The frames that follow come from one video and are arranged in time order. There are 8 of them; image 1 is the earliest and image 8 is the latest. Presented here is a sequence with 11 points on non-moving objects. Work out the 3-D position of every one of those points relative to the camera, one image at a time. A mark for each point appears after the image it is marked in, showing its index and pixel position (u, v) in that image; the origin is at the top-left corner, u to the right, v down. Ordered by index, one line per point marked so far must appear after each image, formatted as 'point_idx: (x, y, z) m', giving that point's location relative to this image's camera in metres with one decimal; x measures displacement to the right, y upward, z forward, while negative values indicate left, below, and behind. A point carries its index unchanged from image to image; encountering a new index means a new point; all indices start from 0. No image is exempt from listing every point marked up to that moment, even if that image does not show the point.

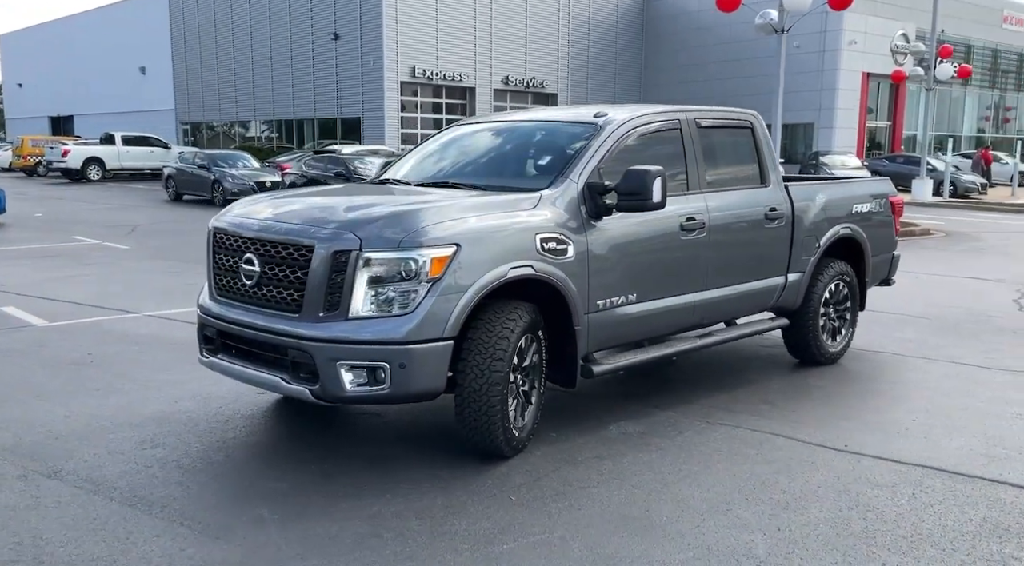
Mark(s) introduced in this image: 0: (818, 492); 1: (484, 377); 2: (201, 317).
0: (+1.5, -1.0, +4.3) m
1: (-0.1, -0.5, +4.4) m
2: (-1.8, -0.2, +5.0) m
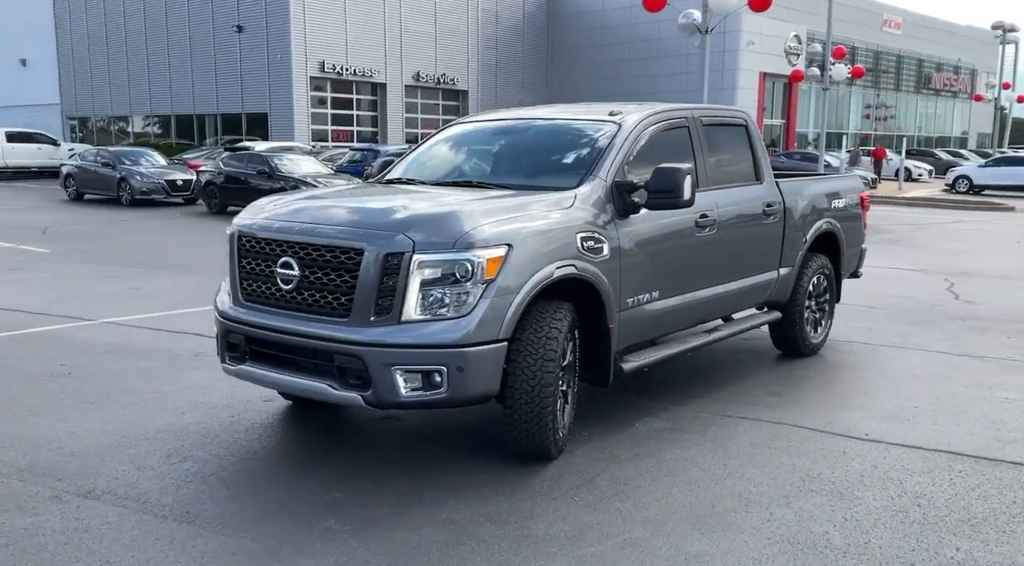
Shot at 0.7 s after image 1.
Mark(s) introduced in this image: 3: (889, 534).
0: (+1.8, -1.0, +4.5) m
1: (+0.1, -0.5, +4.3) m
2: (-1.6, -0.2, +4.8) m
3: (+1.7, -1.1, +3.8) m
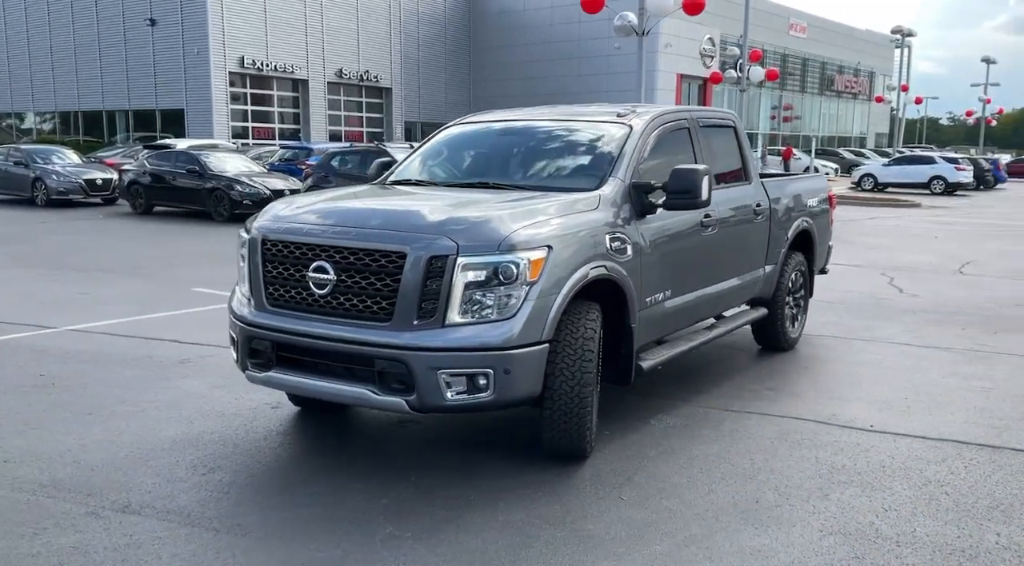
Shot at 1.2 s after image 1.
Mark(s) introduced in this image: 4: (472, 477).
0: (+2.0, -1.0, +4.6) m
1: (+0.3, -0.5, +4.4) m
2: (-1.4, -0.2, +4.7) m
3: (+1.9, -1.1, +4.0) m
4: (-0.2, -1.0, +4.5) m
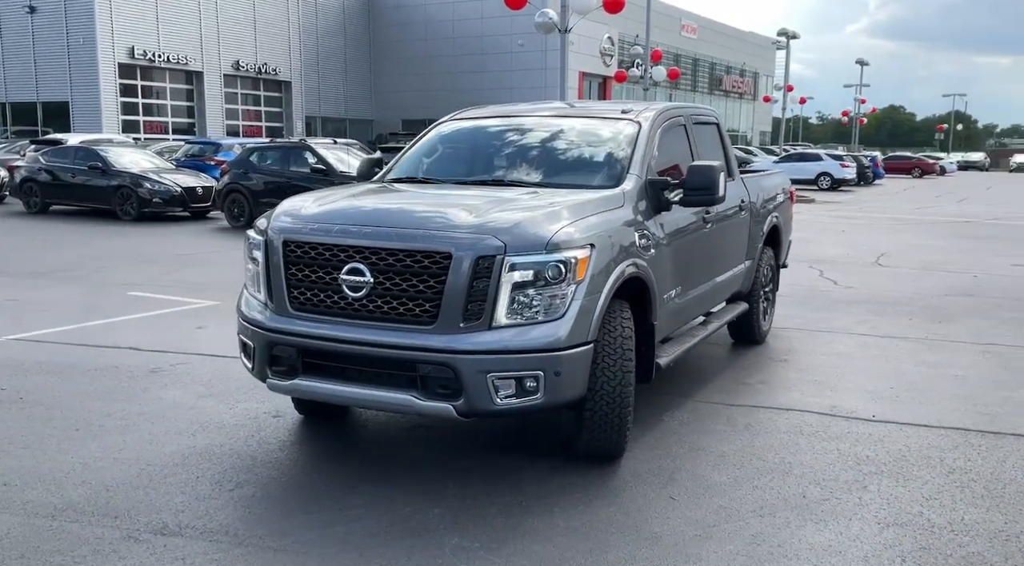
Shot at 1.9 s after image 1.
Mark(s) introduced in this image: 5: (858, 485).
0: (+2.2, -1.0, +4.7) m
1: (+0.5, -0.5, +4.3) m
2: (-1.3, -0.3, +4.4) m
3: (+2.2, -1.0, +4.1) m
4: (0.0, -1.0, +4.4) m
5: (+1.7, -1.0, +4.3) m
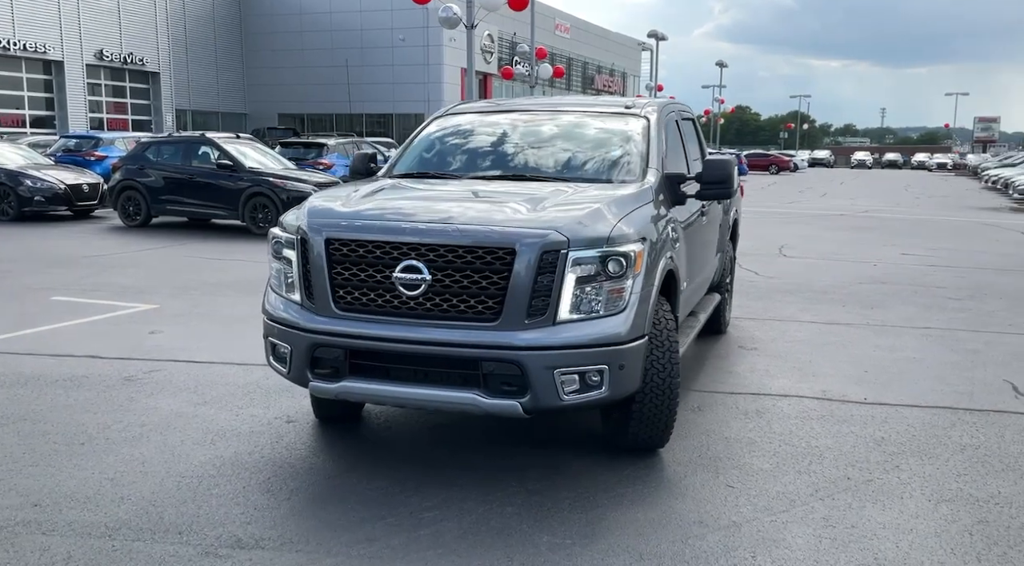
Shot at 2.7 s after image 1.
0: (+2.4, -0.9, +5.0) m
1: (+0.8, -0.4, +4.4) m
2: (-1.0, -0.3, +4.3) m
3: (+2.4, -1.0, +4.3) m
4: (+0.3, -1.0, +4.4) m
5: (+2.0, -0.9, +4.6) m
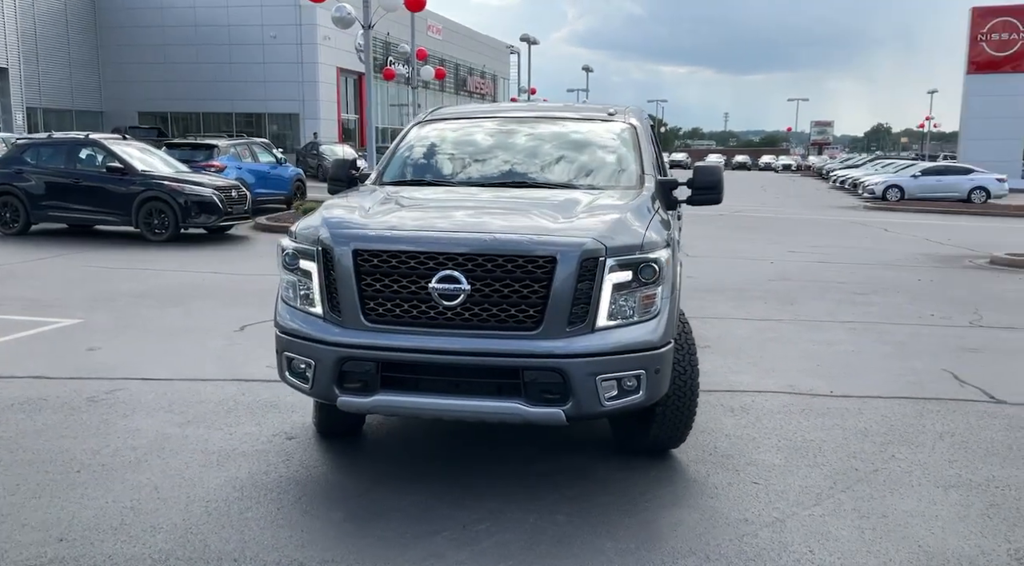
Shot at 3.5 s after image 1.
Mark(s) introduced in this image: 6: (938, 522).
0: (+2.4, -0.9, +5.3) m
1: (+0.9, -0.5, +4.5) m
2: (-0.9, -0.3, +4.1) m
3: (+2.6, -1.0, +4.7) m
4: (+0.4, -1.0, +4.4) m
5: (+2.1, -1.0, +4.8) m
6: (+1.9, -1.1, +3.9) m
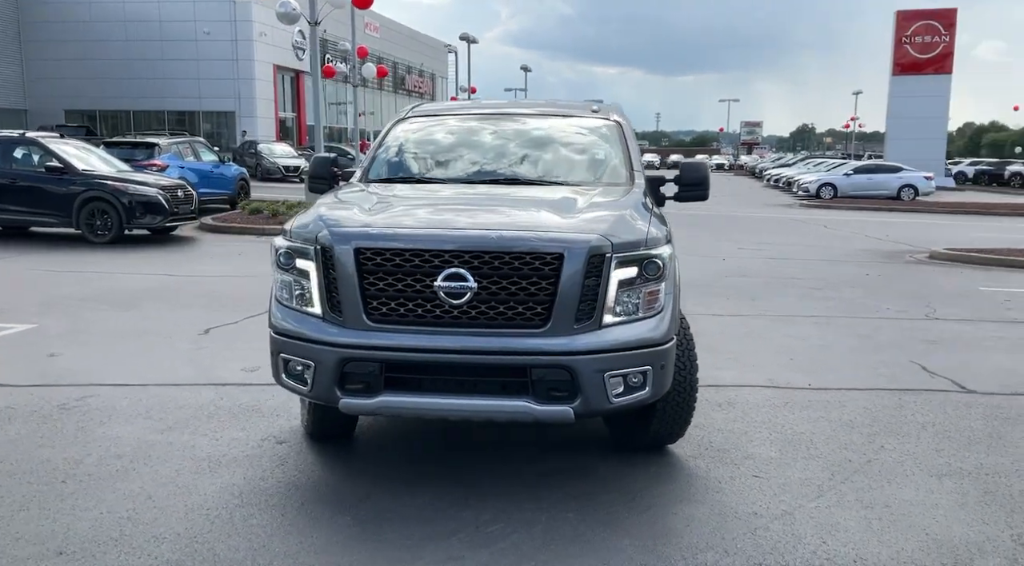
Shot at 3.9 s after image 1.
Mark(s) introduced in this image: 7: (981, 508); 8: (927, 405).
0: (+2.3, -0.9, +5.5) m
1: (+0.9, -0.4, +4.5) m
2: (-0.8, -0.3, +4.1) m
3: (+2.5, -0.9, +4.8) m
4: (+0.4, -1.0, +4.4) m
5: (+2.0, -0.9, +4.9) m
6: (+1.9, -1.0, +3.9) m
7: (+2.1, -1.0, +4.0) m
8: (+2.8, -0.8, +5.9) m
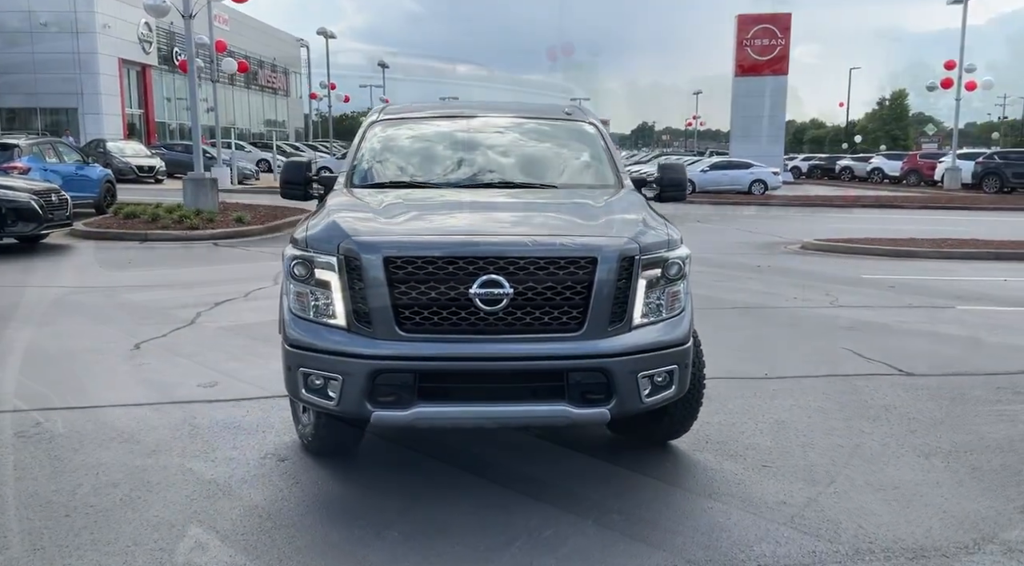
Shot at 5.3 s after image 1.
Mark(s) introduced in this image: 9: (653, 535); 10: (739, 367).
0: (+2.3, -0.8, +5.8) m
1: (+1.0, -0.4, +4.6) m
2: (-0.7, -0.4, +3.9) m
3: (+2.6, -0.9, +5.2) m
4: (+0.5, -1.0, +4.5) m
5: (+2.1, -0.9, +5.2) m
6: (+2.1, -1.0, +4.2) m
7: (+2.3, -1.0, +4.3) m
8: (+2.7, -0.8, +6.3) m
9: (+0.6, -1.1, +3.7) m
10: (+1.9, -0.7, +7.1) m
